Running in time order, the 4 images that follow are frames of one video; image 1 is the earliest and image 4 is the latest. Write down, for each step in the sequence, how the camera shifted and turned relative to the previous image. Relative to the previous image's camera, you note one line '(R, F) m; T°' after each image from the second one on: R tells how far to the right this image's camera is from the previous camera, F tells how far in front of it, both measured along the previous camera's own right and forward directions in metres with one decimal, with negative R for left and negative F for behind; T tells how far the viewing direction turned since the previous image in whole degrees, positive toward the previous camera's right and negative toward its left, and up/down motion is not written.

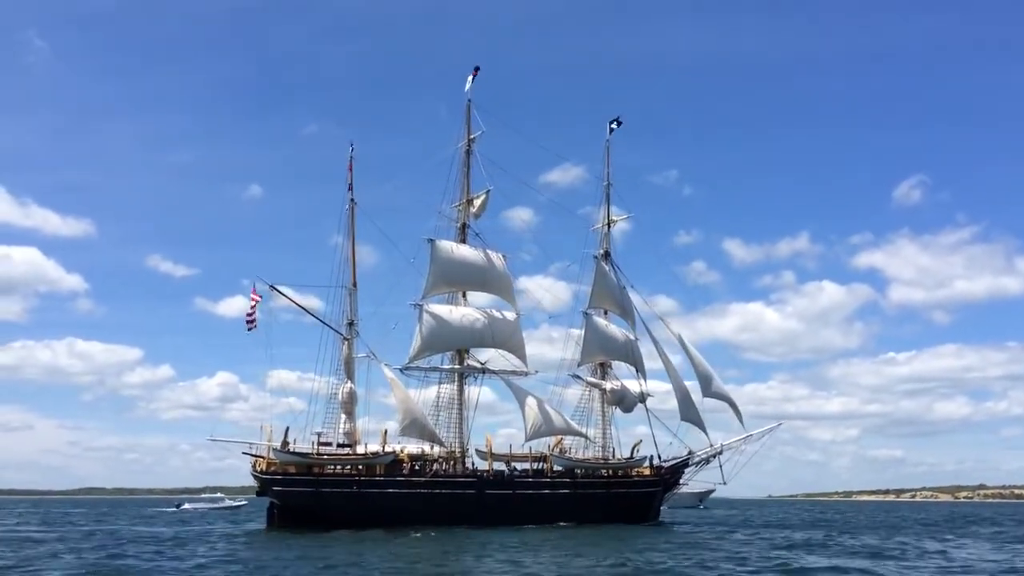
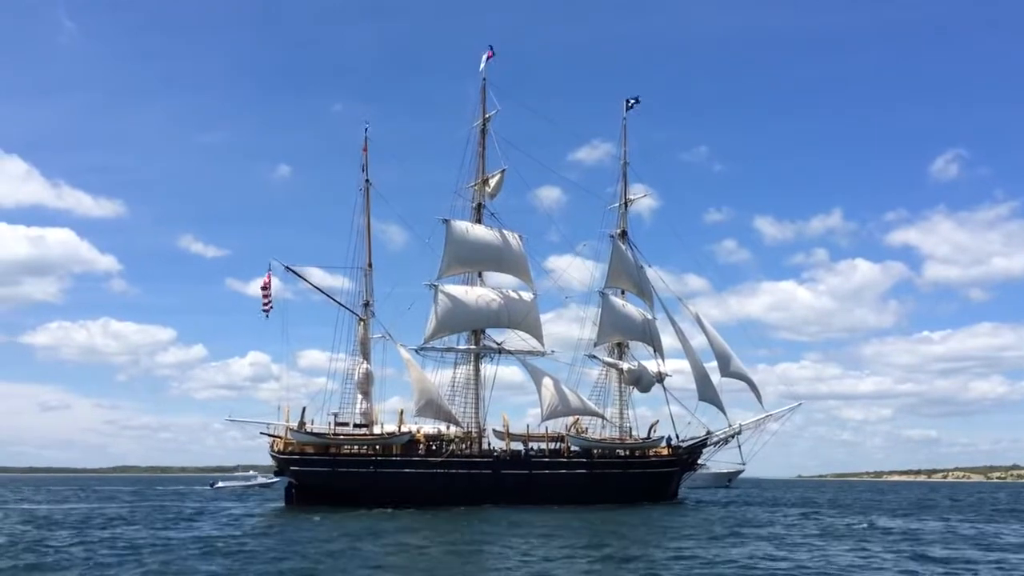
(+1.0, +0.3) m; -2°
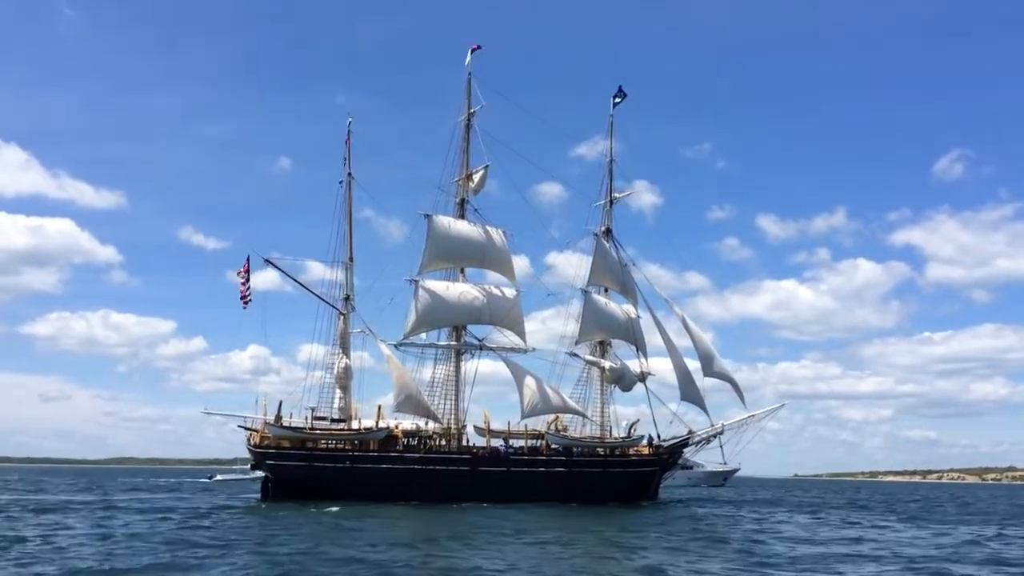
(+1.4, +0.3) m; 0°
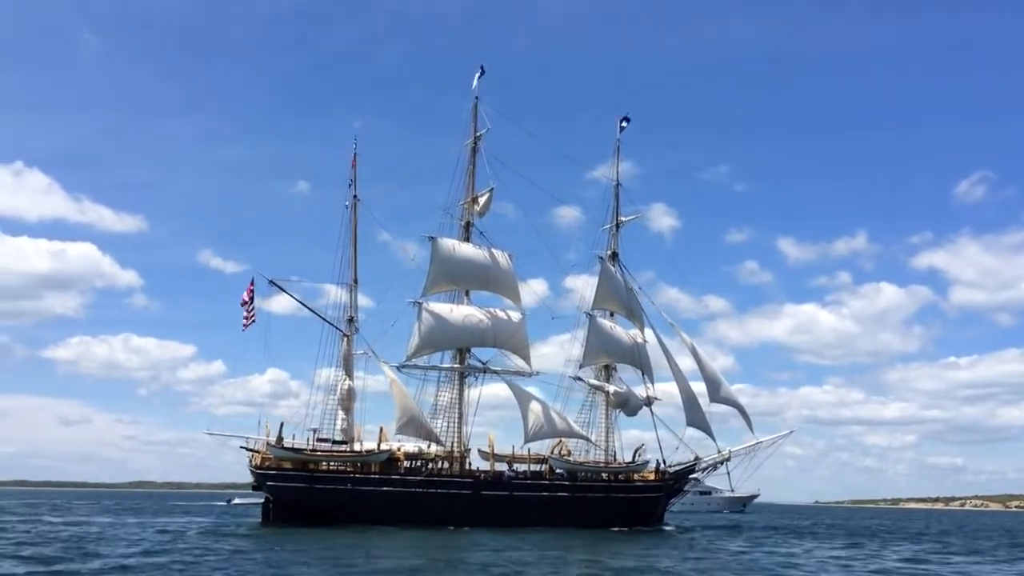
(+1.1, +0.3) m; -1°
